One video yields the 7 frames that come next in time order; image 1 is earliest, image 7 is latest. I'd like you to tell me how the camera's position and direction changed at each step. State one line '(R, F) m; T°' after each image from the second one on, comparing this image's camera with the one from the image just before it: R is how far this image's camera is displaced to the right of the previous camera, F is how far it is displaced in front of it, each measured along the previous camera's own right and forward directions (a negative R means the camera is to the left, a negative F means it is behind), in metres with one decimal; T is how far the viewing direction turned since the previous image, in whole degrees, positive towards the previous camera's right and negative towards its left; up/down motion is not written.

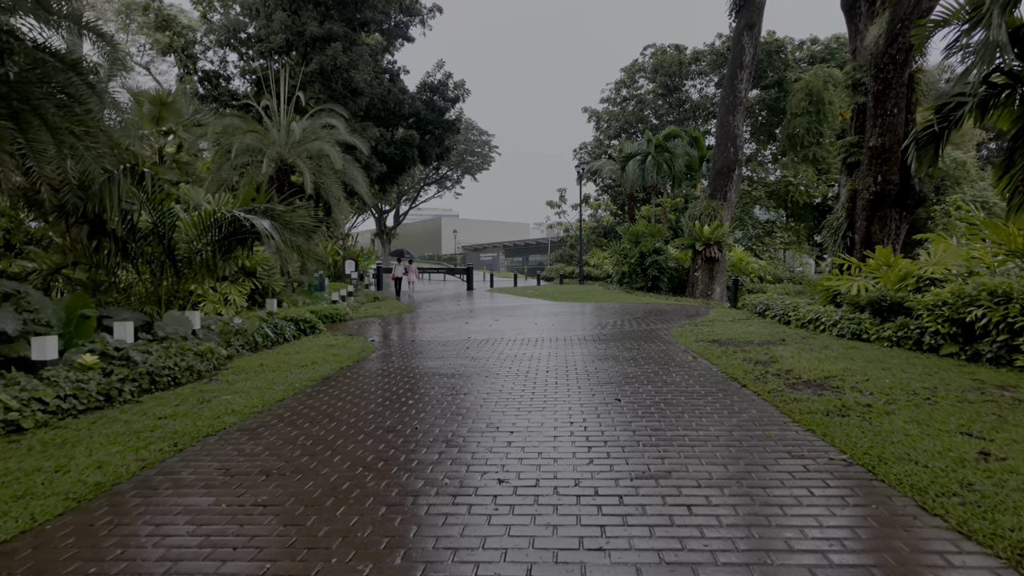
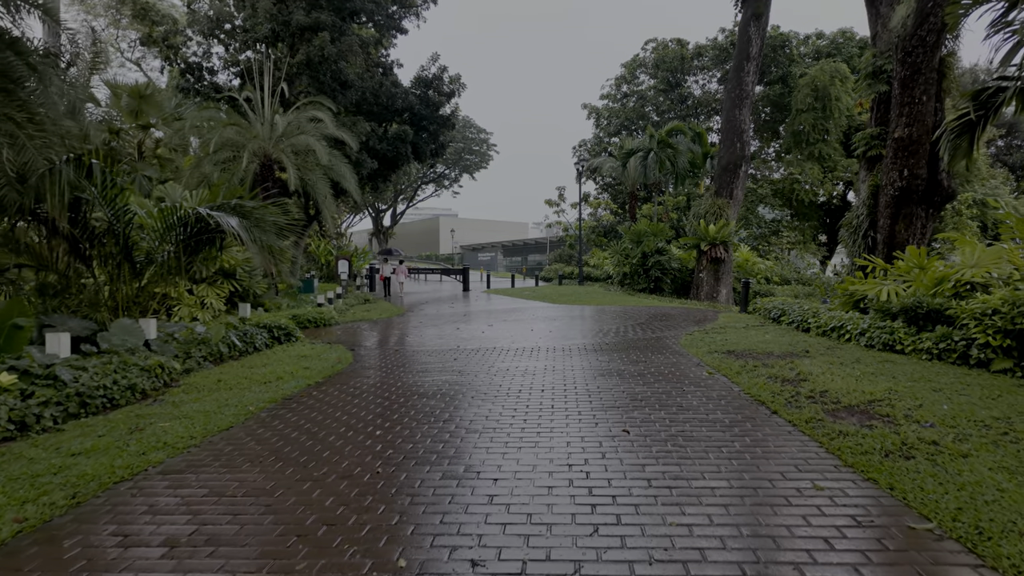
(+0.1, +0.8) m; 0°
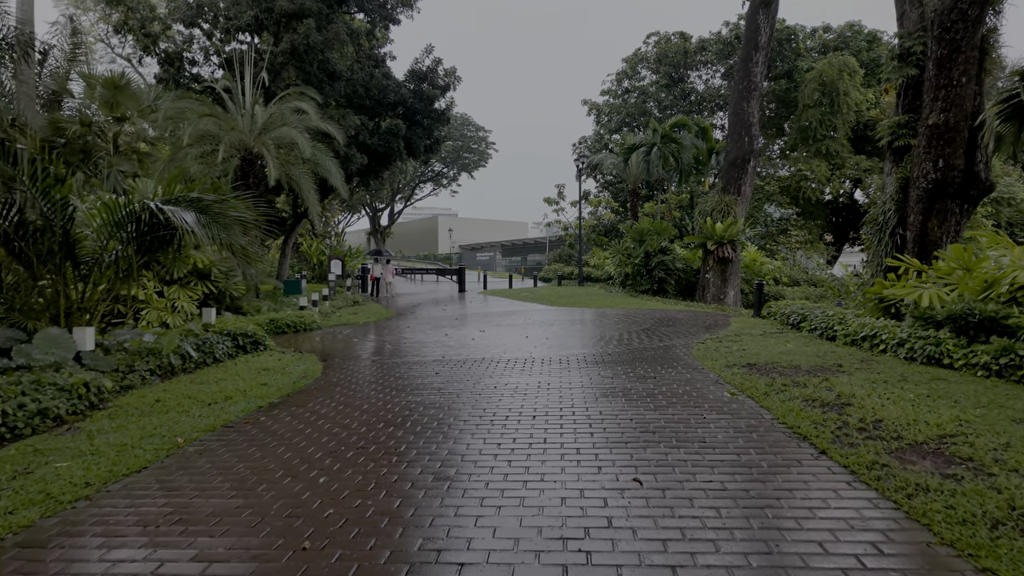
(+0.1, +0.9) m; 0°
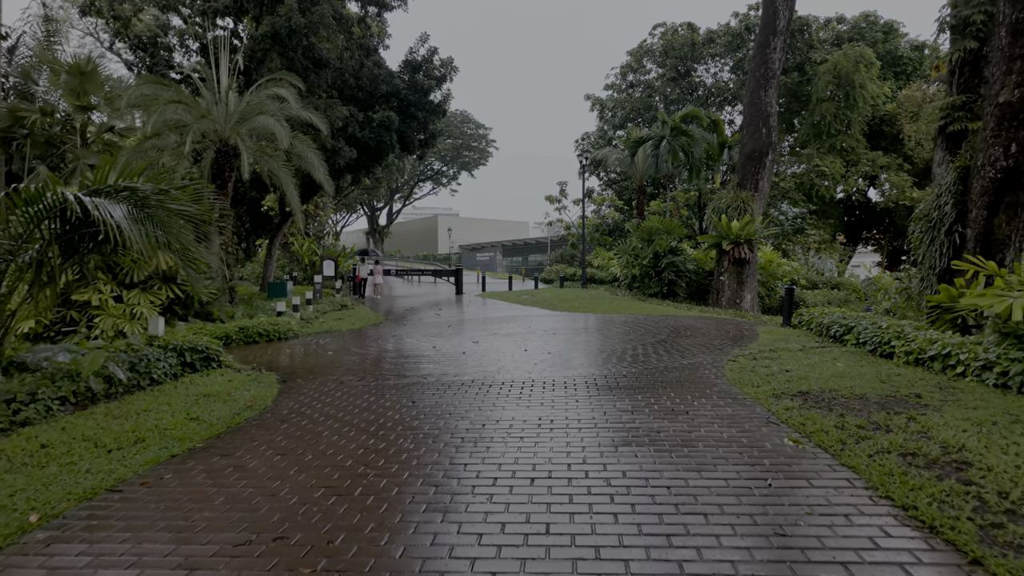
(+0.1, +1.2) m; 0°
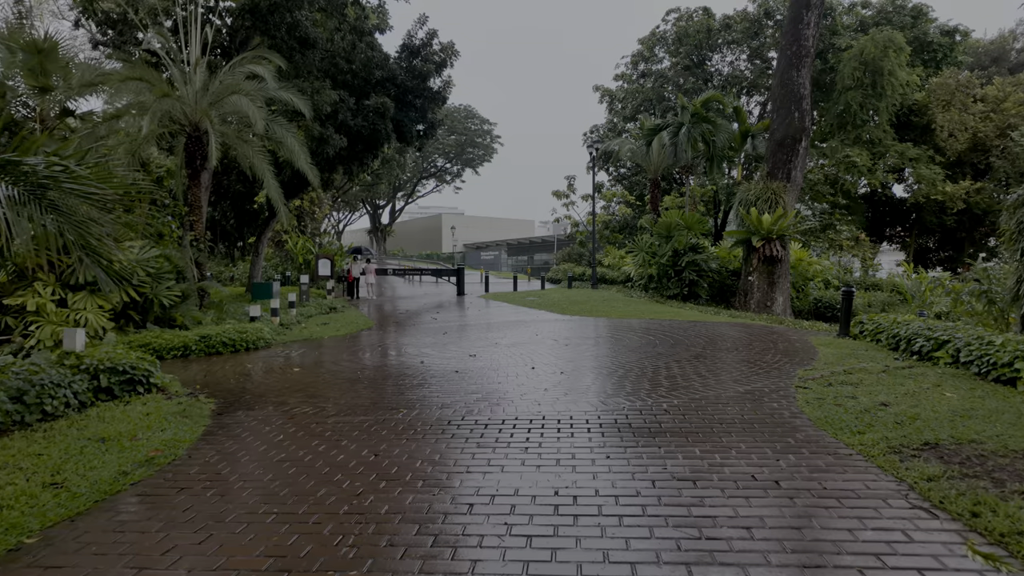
(0.0, +1.5) m; -1°
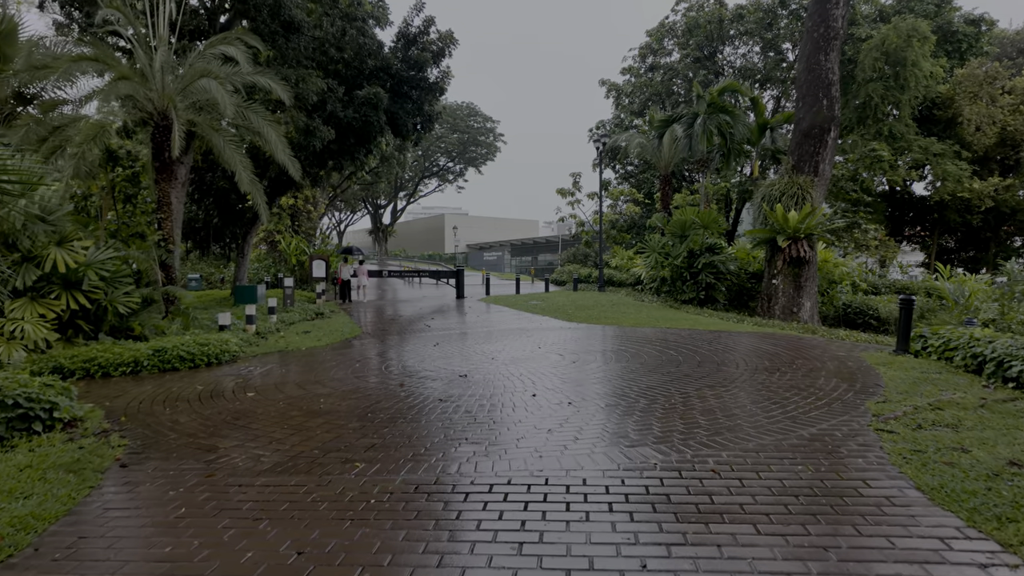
(+0.1, +1.2) m; 0°
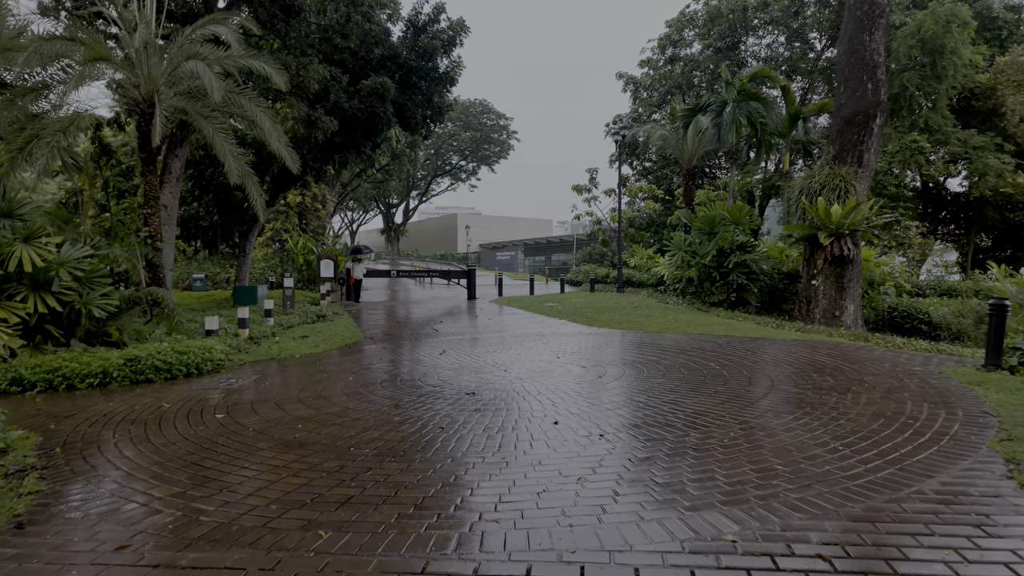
(0.0, +1.0) m; -1°
